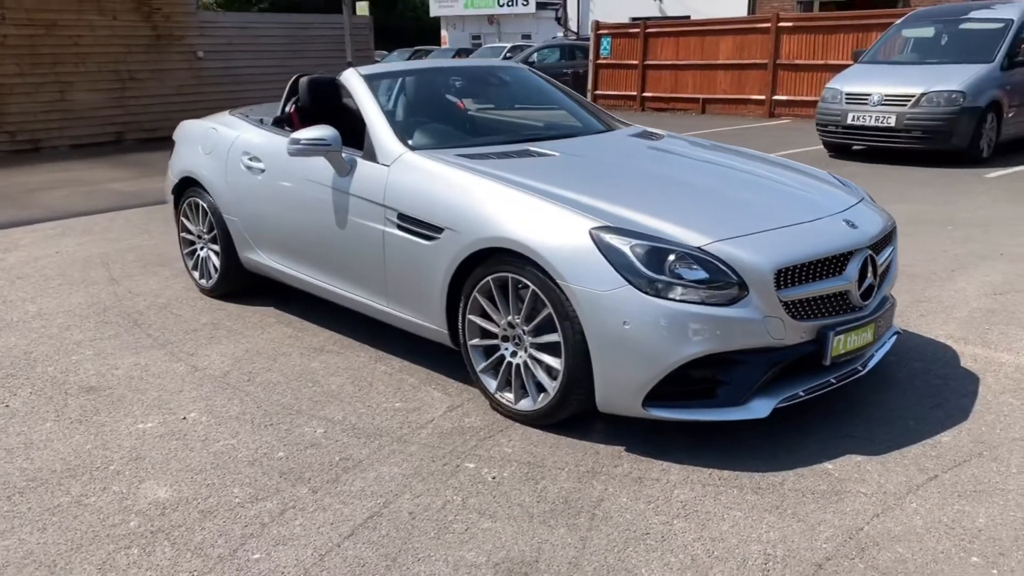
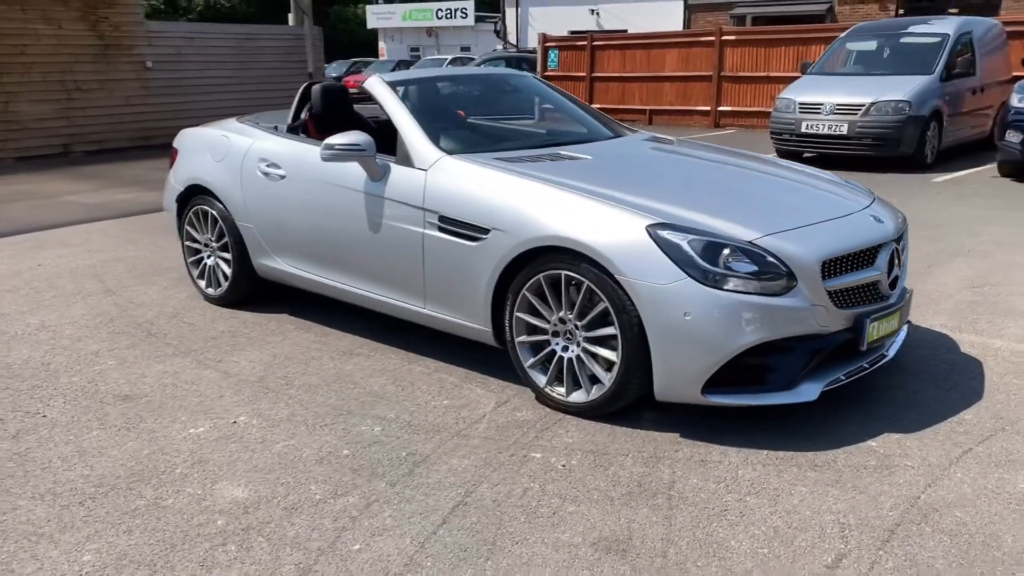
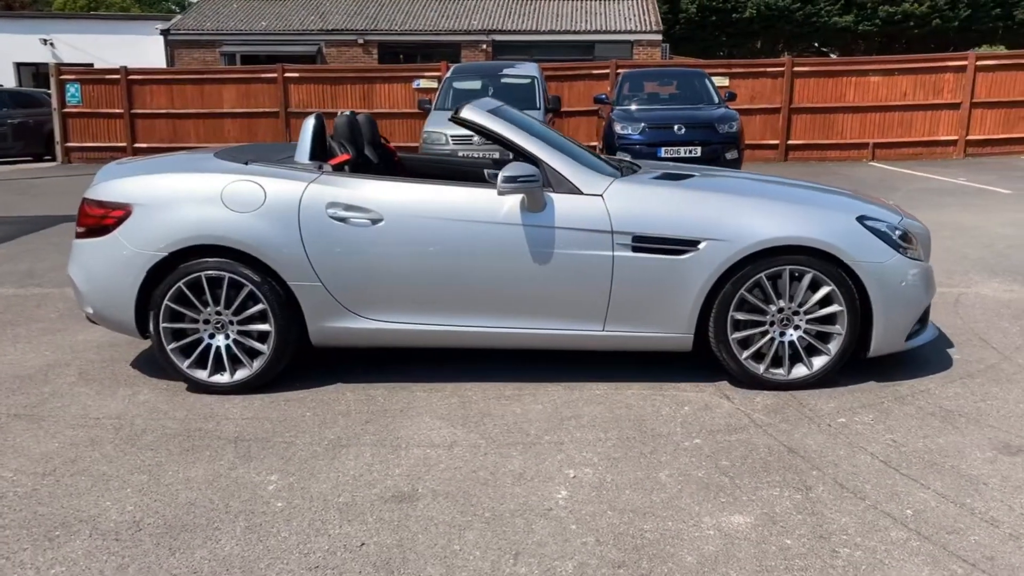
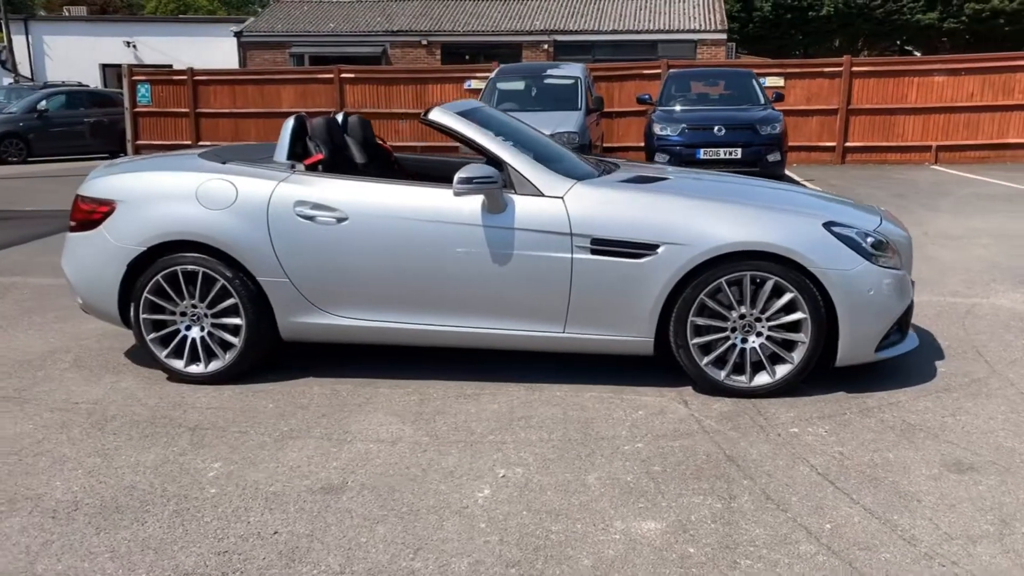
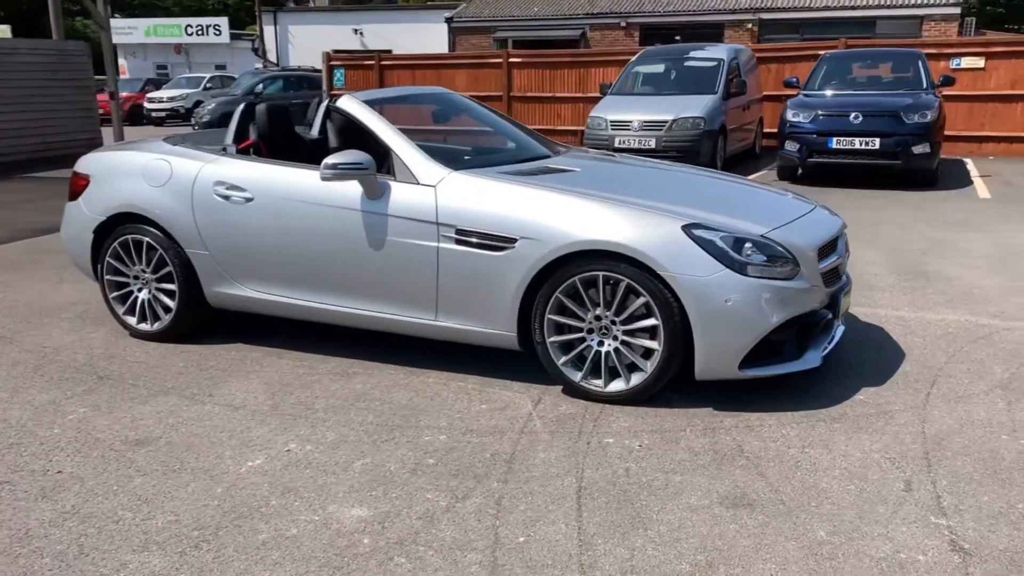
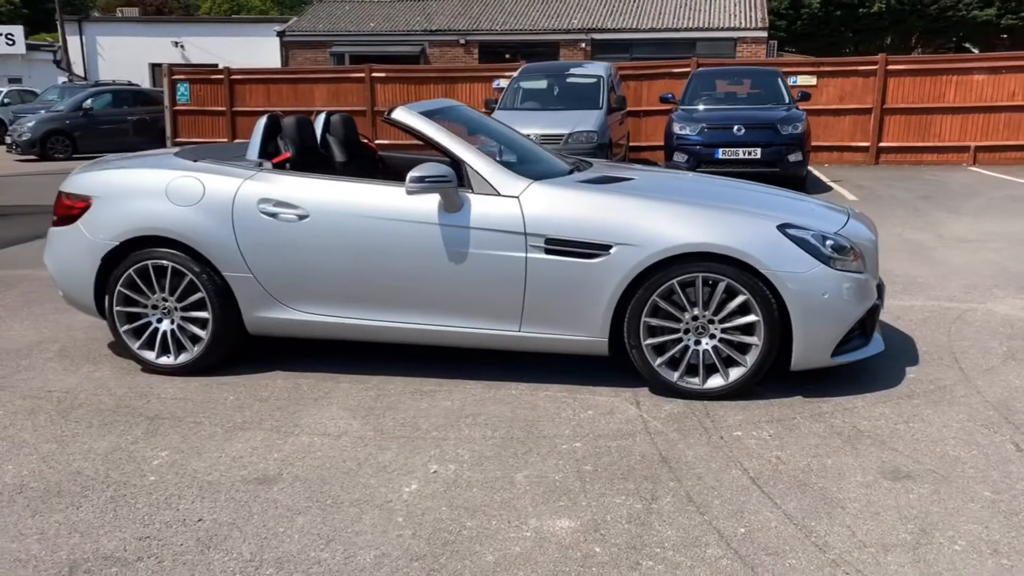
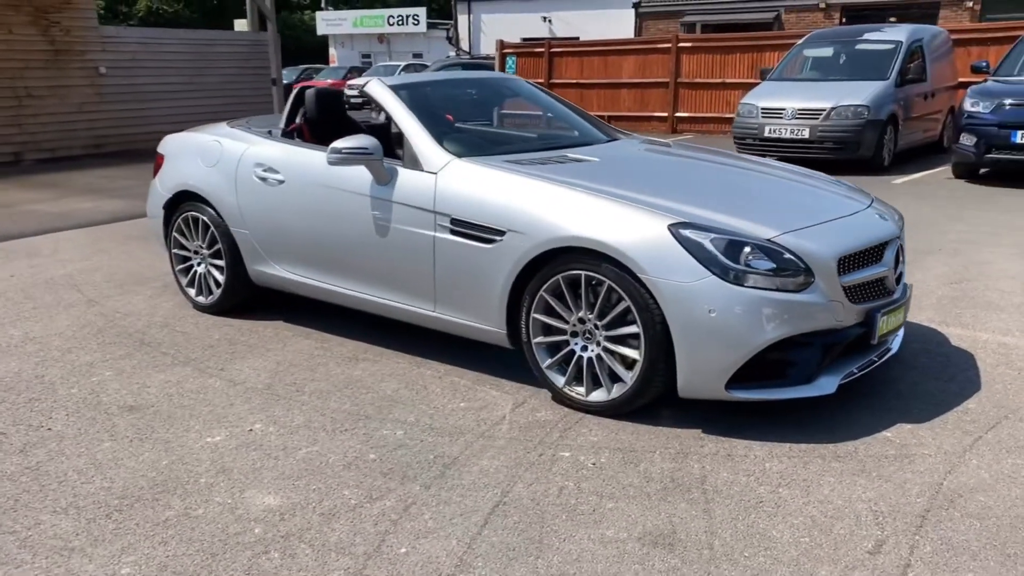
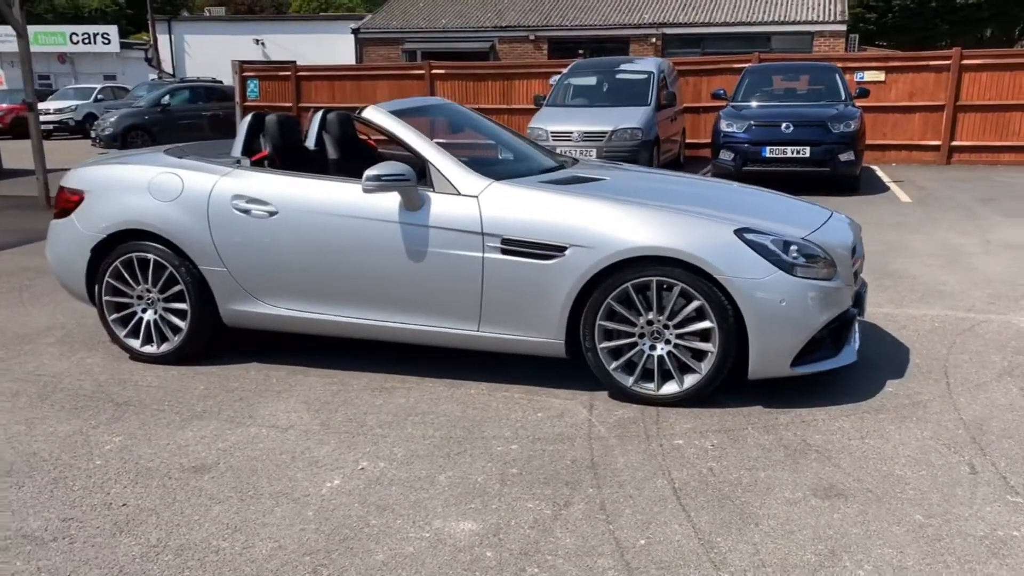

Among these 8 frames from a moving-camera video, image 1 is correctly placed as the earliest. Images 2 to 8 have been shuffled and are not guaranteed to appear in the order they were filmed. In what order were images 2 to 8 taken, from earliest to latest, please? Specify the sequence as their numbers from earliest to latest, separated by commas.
2, 7, 5, 8, 6, 4, 3
